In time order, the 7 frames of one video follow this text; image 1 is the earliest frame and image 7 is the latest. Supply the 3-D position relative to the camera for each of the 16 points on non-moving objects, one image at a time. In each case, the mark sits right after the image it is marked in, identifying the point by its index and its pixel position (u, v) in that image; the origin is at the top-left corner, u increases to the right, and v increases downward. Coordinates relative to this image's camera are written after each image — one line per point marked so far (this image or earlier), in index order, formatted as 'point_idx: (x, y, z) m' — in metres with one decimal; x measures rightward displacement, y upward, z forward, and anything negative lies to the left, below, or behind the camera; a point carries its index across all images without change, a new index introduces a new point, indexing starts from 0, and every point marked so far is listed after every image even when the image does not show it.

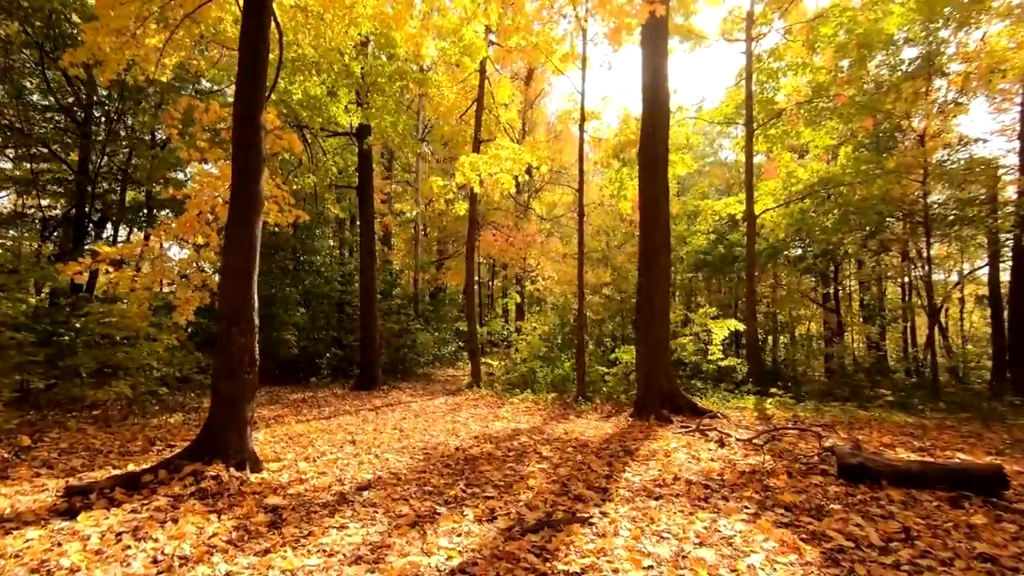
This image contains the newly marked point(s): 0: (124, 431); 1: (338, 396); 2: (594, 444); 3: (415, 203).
0: (-4.8, -1.8, +6.2) m
1: (-3.7, -2.3, +10.8) m
2: (+1.0, -1.9, +6.2) m
3: (-3.6, +3.1, +18.7) m
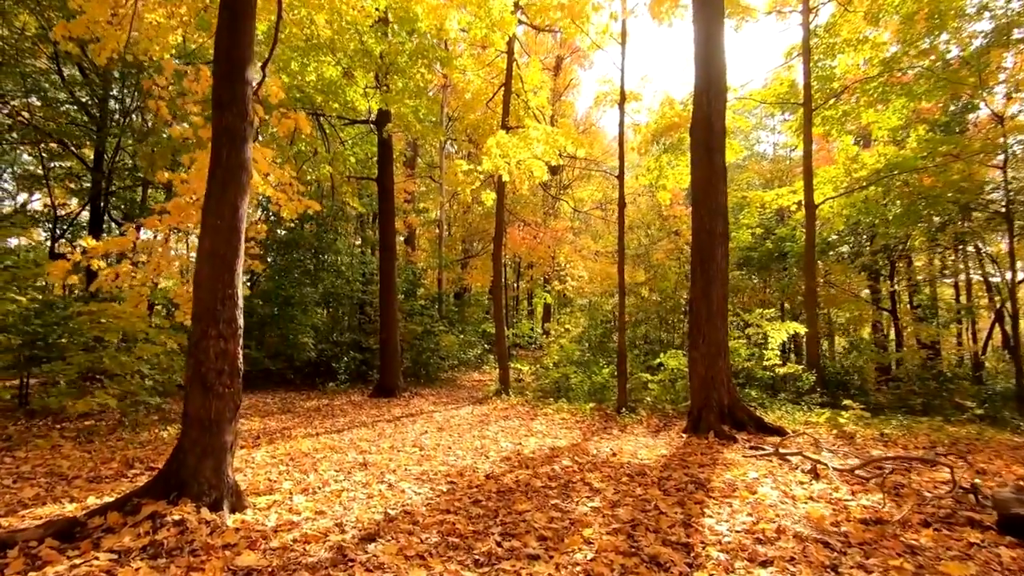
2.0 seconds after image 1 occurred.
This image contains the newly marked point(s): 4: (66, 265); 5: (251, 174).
0: (-4.3, -1.7, +5.4) m
1: (-3.1, -2.3, +9.9) m
2: (+1.4, -1.8, +5.1) m
3: (-2.6, +3.1, +17.9) m
4: (-5.9, +0.3, +6.7) m
5: (-2.0, +0.9, +3.9) m
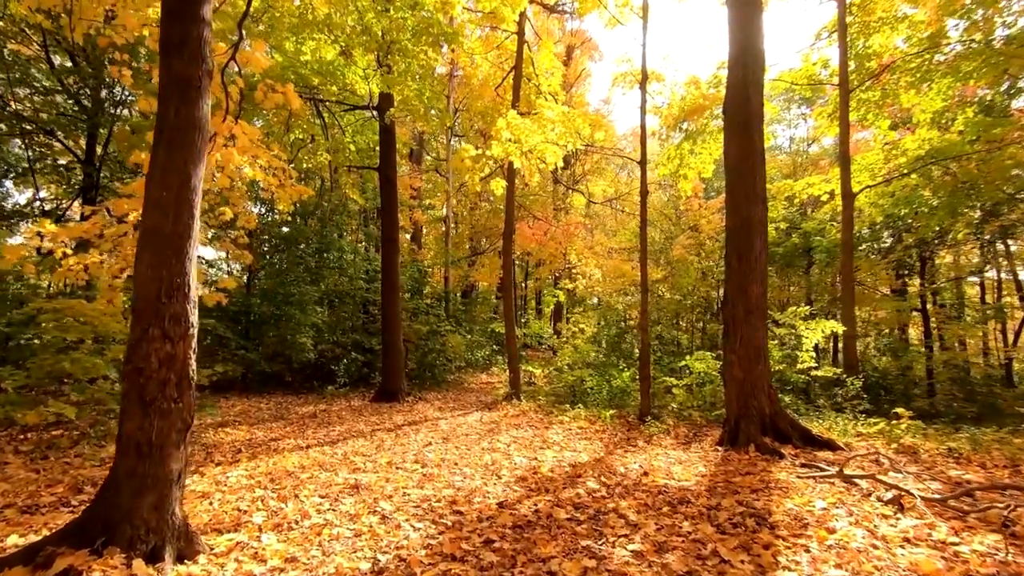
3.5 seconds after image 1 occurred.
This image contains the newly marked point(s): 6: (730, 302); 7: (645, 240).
0: (-4.2, -1.7, +4.7) m
1: (-2.8, -2.2, +9.1) m
2: (+1.6, -1.8, +4.3) m
3: (-2.3, +3.2, +17.1) m
4: (-5.7, +0.4, +6.0) m
5: (-1.9, +1.0, +3.2) m
6: (+2.9, -0.2, +6.9) m
7: (+2.8, +1.0, +10.5) m
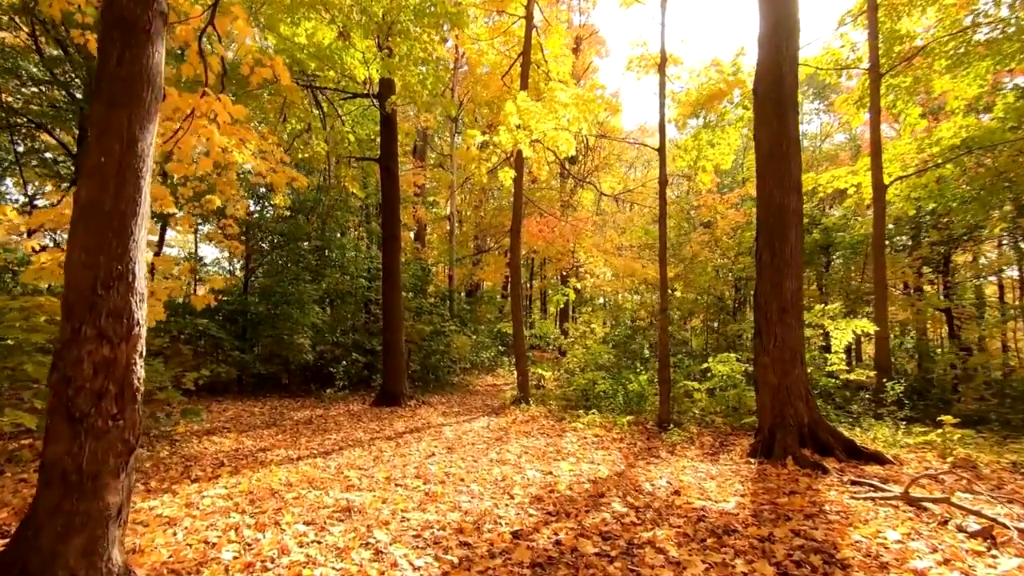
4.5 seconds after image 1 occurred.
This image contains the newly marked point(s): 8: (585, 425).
0: (-4.1, -1.6, +4.1) m
1: (-2.7, -2.2, +8.6) m
2: (+1.7, -1.7, +3.7) m
3: (-2.1, +3.2, +16.6) m
4: (-5.6, +0.4, +5.4) m
5: (-1.8, +1.0, +2.6) m
6: (+3.1, -0.1, +6.3) m
7: (+2.9, +1.0, +9.9) m
8: (+1.1, -2.1, +7.9) m
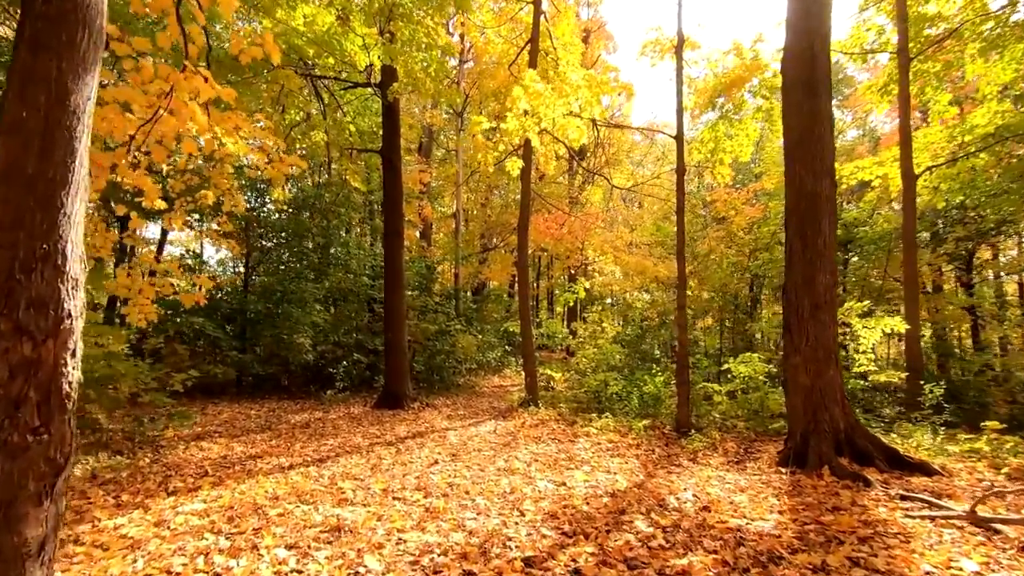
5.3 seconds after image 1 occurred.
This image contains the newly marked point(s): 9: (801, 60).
0: (-4.0, -1.5, +3.7) m
1: (-2.6, -2.1, +8.2) m
2: (+1.7, -1.6, +3.2) m
3: (-1.8, +3.3, +16.1) m
4: (-5.5, +0.5, +5.1) m
5: (-1.7, +1.1, +2.2) m
6: (+3.2, -0.1, +5.8) m
7: (+3.1, +1.1, +9.4) m
8: (+1.3, -2.1, +7.4) m
9: (+3.3, +2.6, +5.8) m
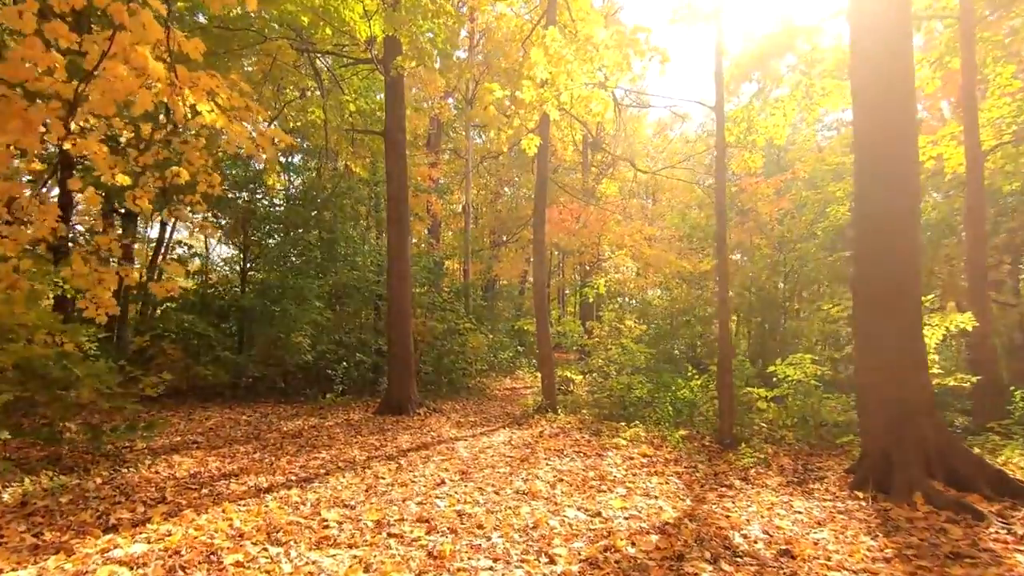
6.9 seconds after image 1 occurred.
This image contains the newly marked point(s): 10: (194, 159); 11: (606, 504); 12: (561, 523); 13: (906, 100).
0: (-3.8, -1.4, +2.9) m
1: (-2.3, -2.0, +7.3) m
2: (+1.9, -1.5, +2.3) m
3: (-1.5, +3.3, +15.3) m
4: (-5.3, +0.6, +4.3) m
5: (-1.6, +1.2, +1.3) m
6: (+3.4, 0.0, +4.8) m
7: (+3.3, +1.2, +8.5) m
8: (+1.5, -2.0, +6.5) m
9: (+3.5, +2.7, +4.9) m
10: (-3.1, +1.2, +4.9) m
11: (+0.8, -1.8, +4.2) m
12: (+0.4, -1.7, +3.7) m
13: (+3.7, +1.8, +4.8) m
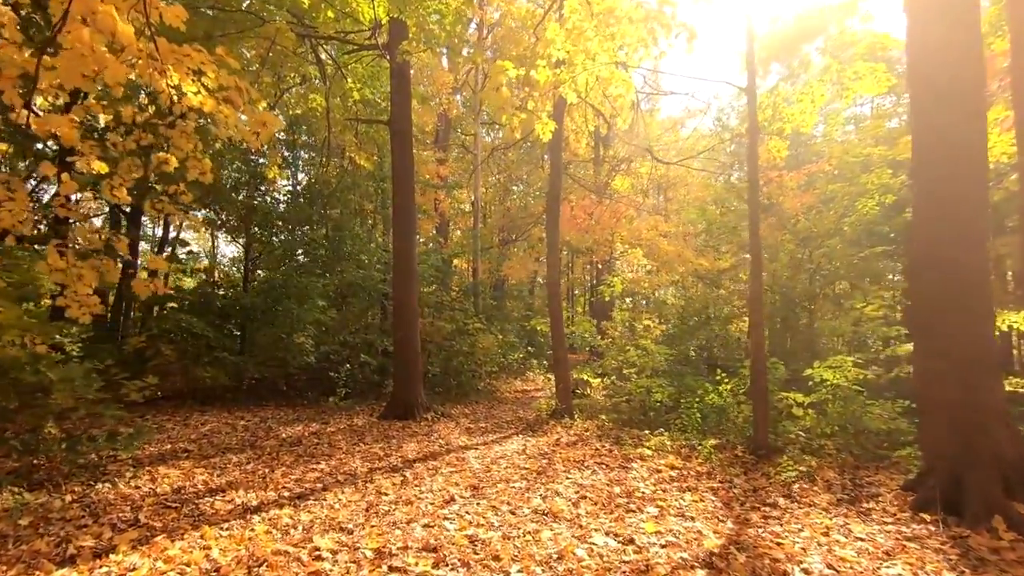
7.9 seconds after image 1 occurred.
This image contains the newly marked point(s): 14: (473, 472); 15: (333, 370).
0: (-3.7, -1.4, +2.5) m
1: (-2.1, -2.0, +6.9) m
2: (+2.0, -1.5, +1.7) m
3: (-1.2, +3.4, +14.8) m
4: (-5.2, +0.6, +3.9) m
5: (-1.5, +1.2, +0.8) m
6: (+3.5, +0.1, +4.3) m
7: (+3.5, +1.3, +7.9) m
8: (+1.7, -1.9, +6.0) m
9: (+3.7, +2.8, +4.3) m
10: (-2.9, +1.3, +4.5) m
11: (+0.9, -1.8, +3.7) m
12: (+0.5, -1.7, +3.2) m
13: (+3.9, +1.9, +4.2) m
14: (-0.4, -1.8, +5.0) m
15: (-3.7, -1.7, +10.4) m
